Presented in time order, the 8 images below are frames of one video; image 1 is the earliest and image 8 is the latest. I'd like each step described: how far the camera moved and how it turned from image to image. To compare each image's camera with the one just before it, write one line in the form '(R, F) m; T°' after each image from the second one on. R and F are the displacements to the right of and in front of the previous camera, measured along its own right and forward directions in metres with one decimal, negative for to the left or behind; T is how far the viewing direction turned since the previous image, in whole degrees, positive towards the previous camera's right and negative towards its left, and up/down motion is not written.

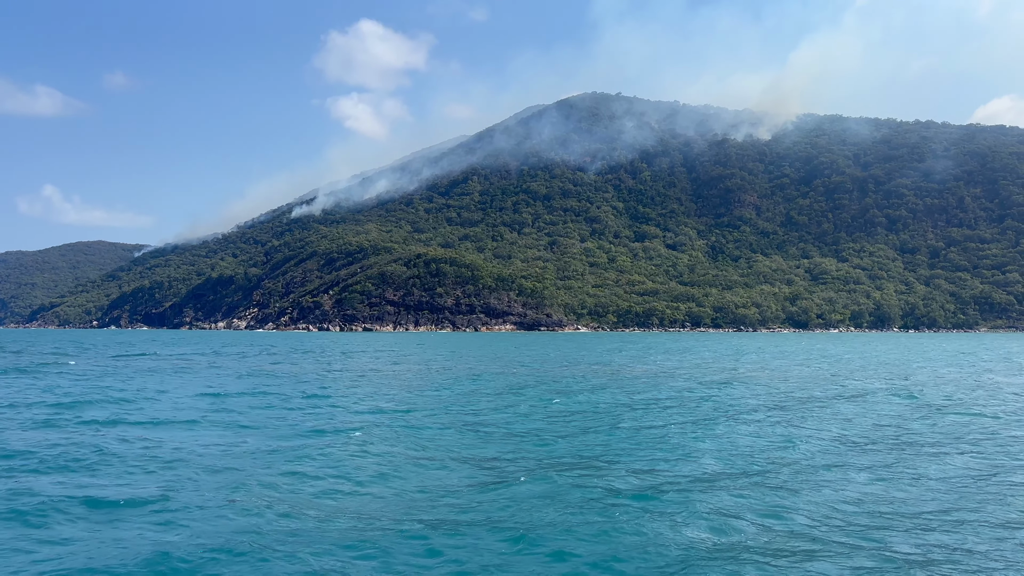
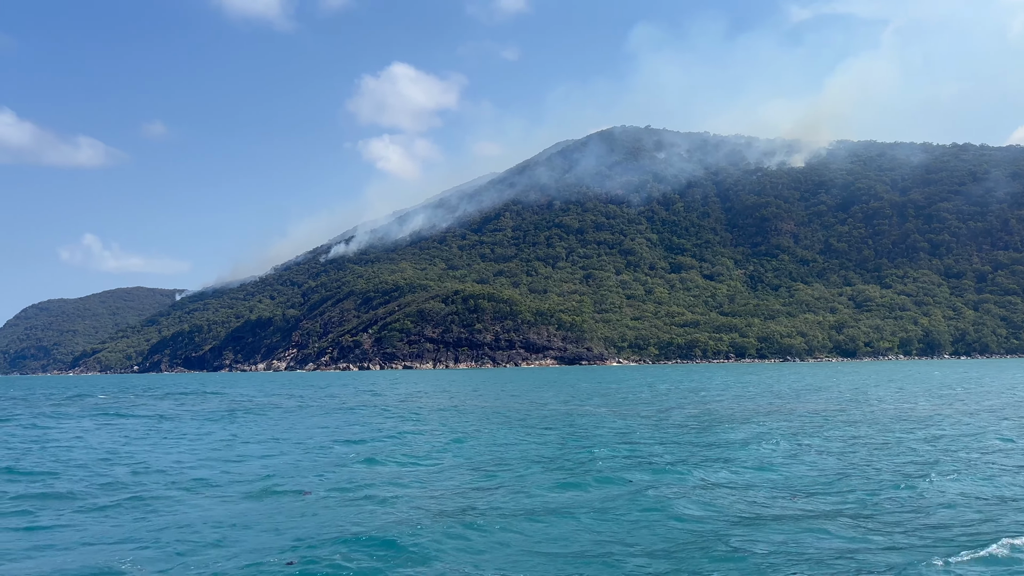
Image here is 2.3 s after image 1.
(-2.1, +2.0) m; -2°
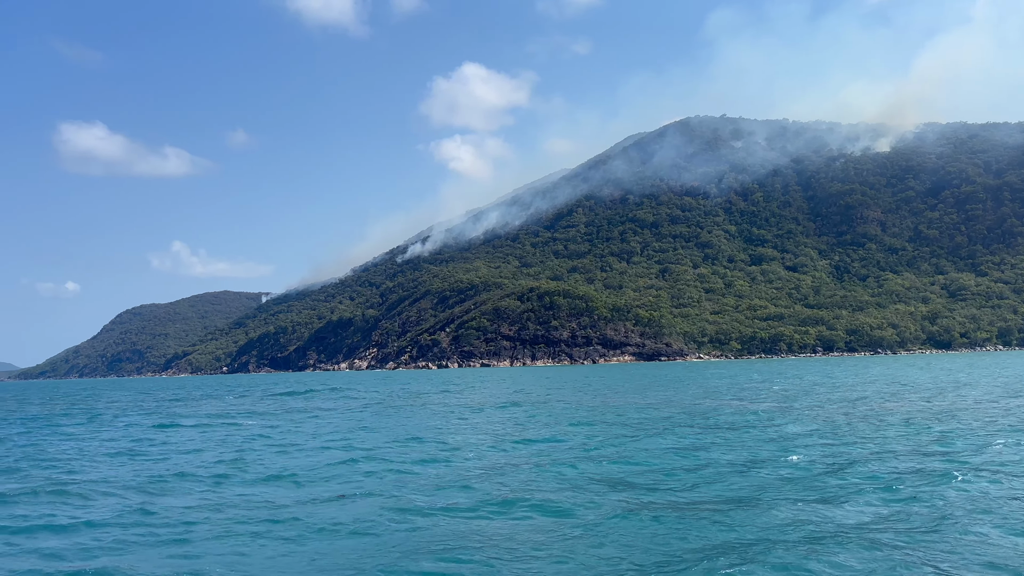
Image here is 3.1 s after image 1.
(-0.8, +0.7) m; -5°
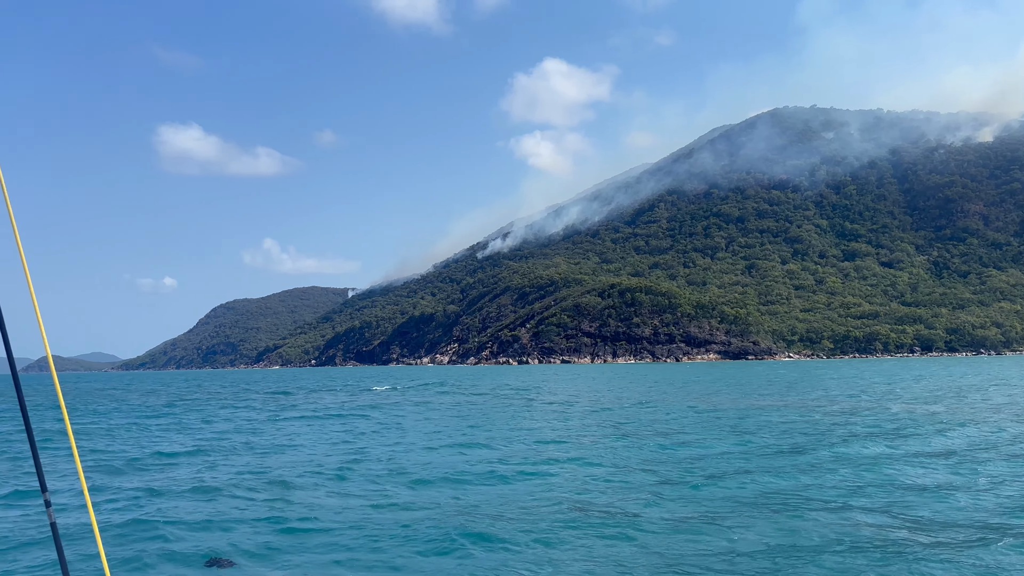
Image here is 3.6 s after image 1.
(-0.4, +0.6) m; -6°
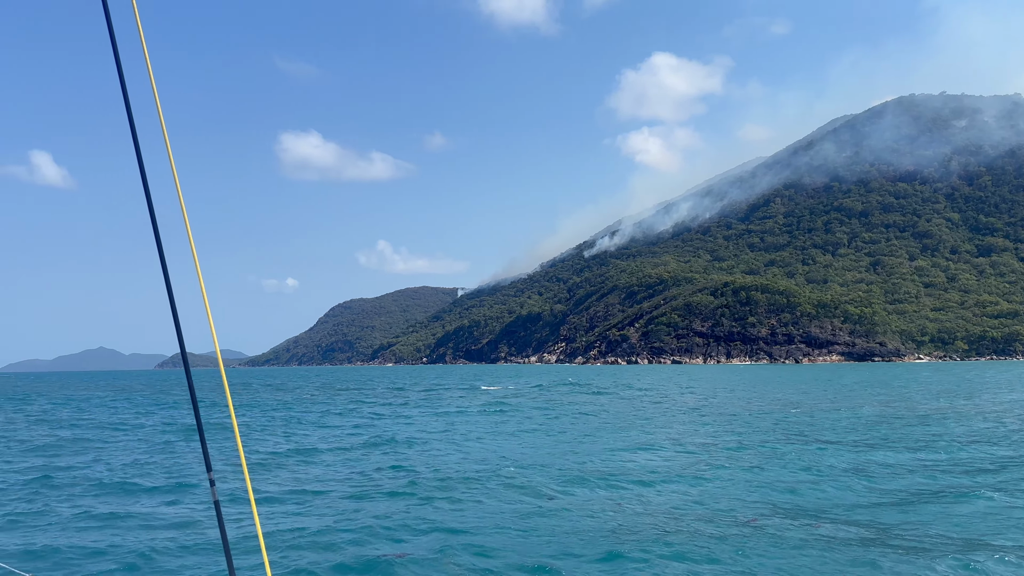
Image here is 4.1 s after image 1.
(-0.4, +0.6) m; -8°
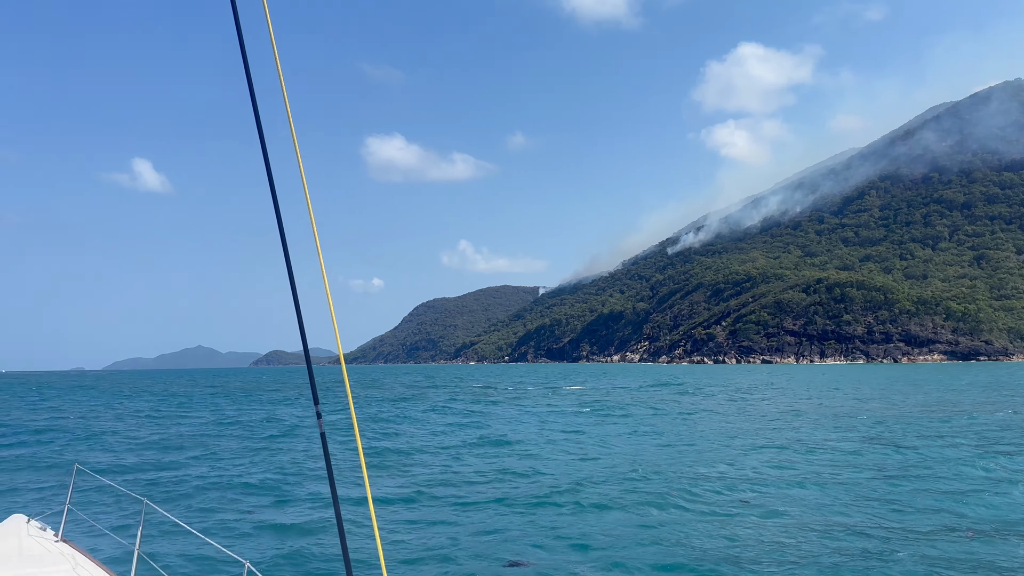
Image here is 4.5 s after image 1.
(-0.5, +0.7) m; -6°
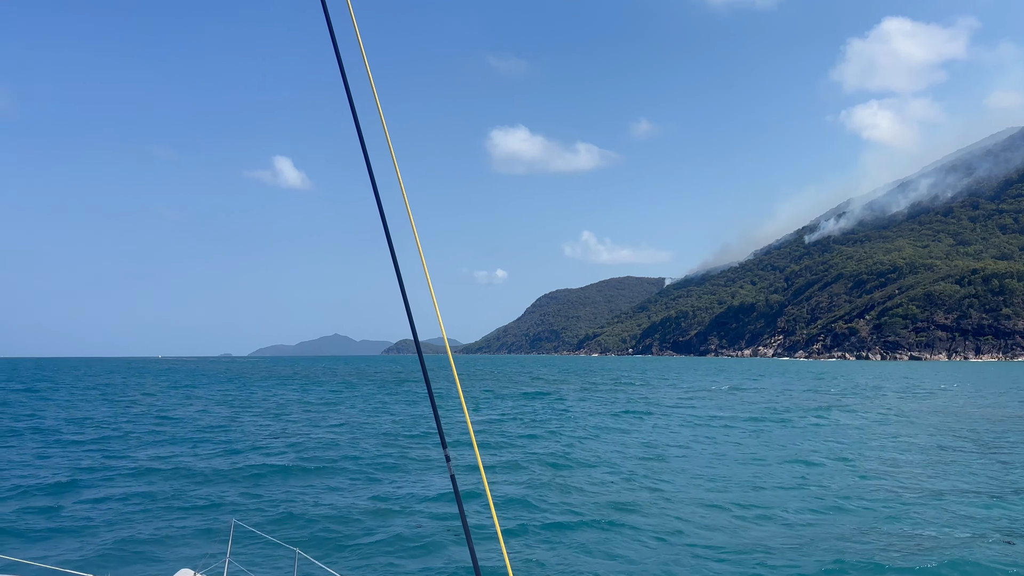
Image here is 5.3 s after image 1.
(-1.0, +1.7) m; -9°
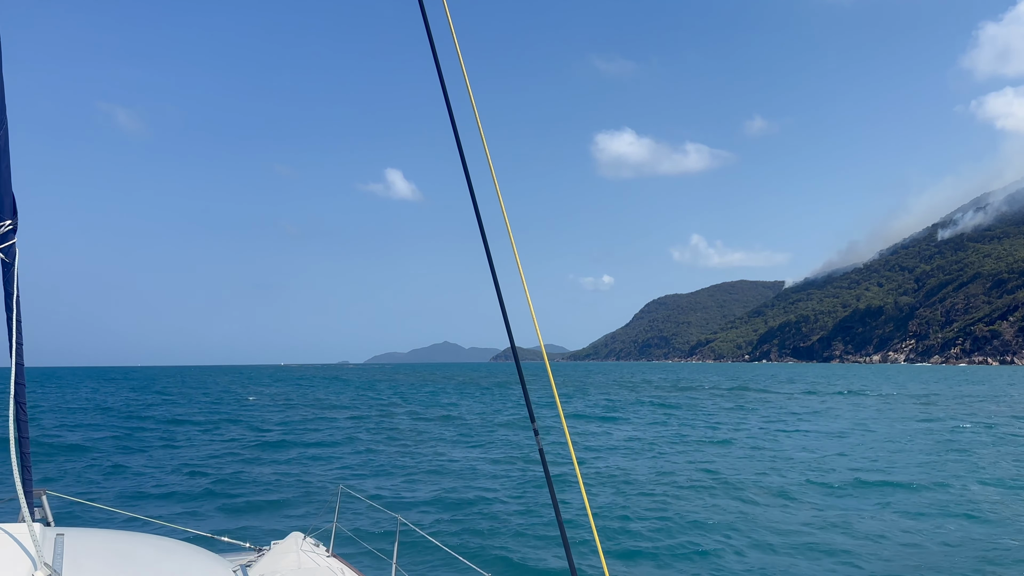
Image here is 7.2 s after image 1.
(-0.9, +2.1) m; -8°
